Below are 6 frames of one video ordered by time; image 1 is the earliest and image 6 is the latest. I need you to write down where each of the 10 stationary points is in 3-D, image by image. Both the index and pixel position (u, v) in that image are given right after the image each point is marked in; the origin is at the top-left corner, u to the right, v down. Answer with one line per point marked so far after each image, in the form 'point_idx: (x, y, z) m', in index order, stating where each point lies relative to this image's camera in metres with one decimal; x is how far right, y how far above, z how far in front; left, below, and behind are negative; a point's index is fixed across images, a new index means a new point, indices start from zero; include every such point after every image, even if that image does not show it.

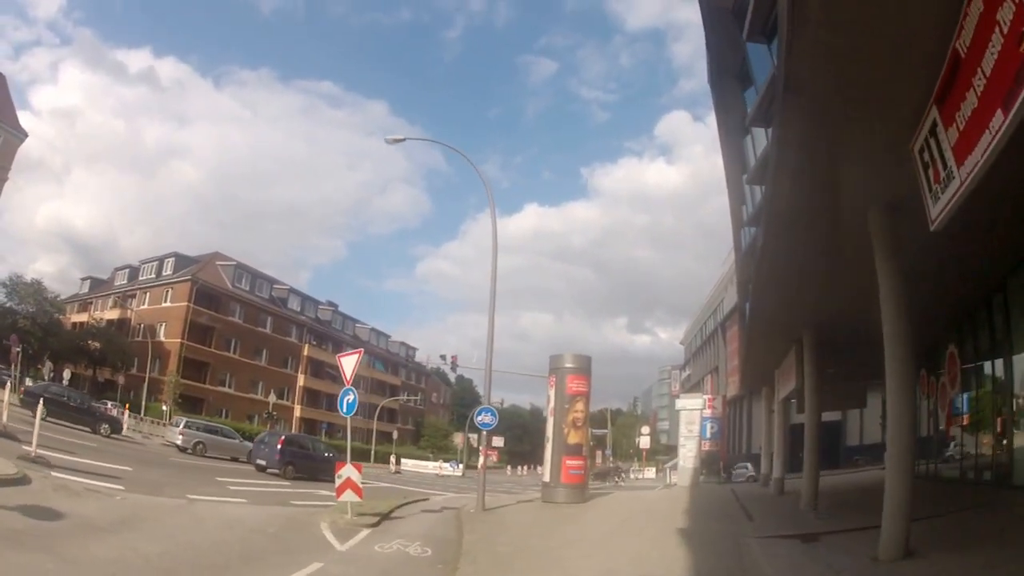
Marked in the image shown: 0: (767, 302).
0: (+5.5, -0.3, +17.3) m
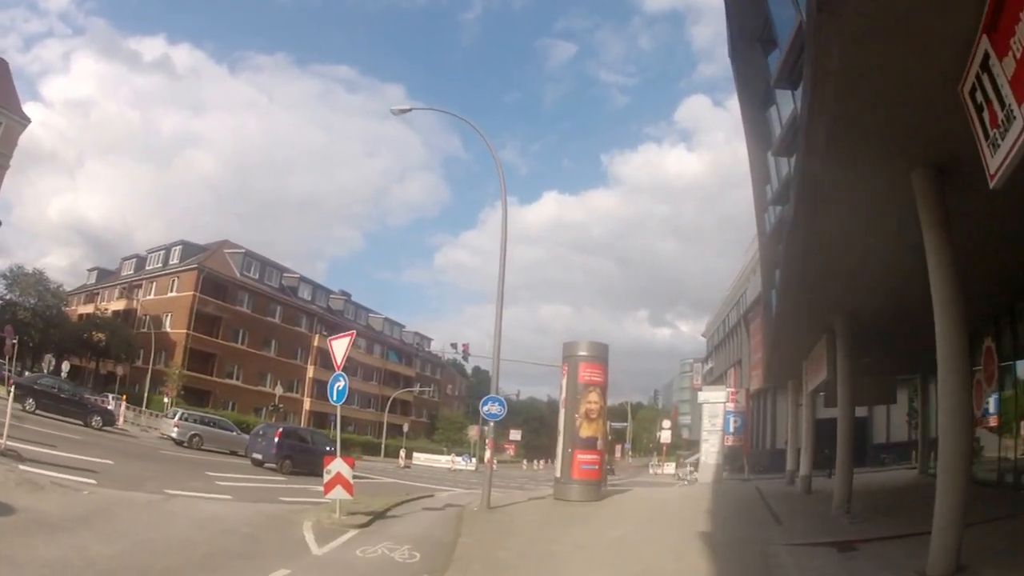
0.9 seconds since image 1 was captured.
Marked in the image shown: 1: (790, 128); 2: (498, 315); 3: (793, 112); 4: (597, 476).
0: (+5.6, 0.0, +16.0) m
1: (+5.5, +3.2, +16.1) m
2: (-0.4, -0.5, +17.7) m
3: (+5.5, +3.5, +15.9) m
4: (+1.8, -4.2, +18.1) m
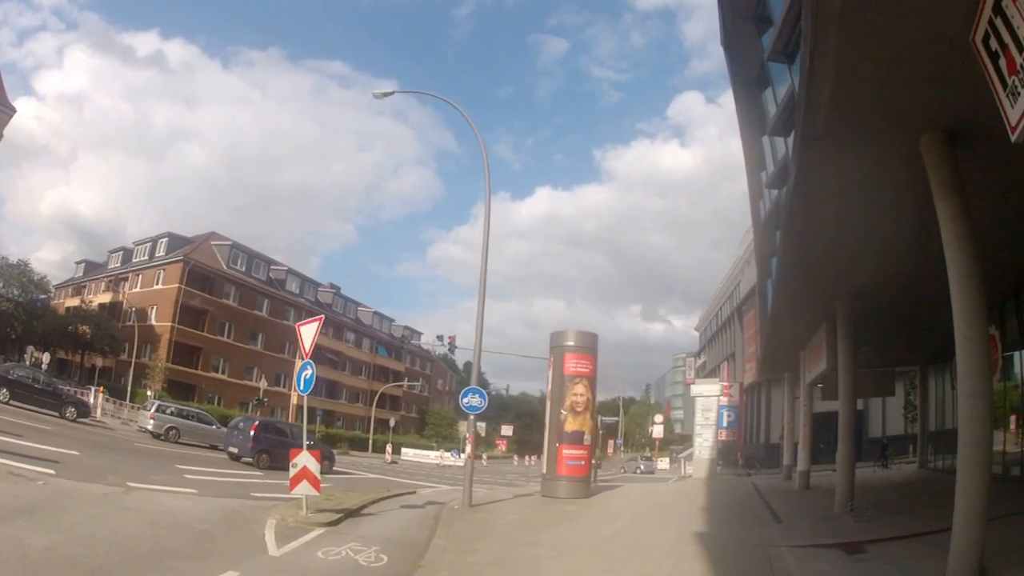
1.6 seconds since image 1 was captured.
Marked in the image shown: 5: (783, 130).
0: (+5.3, +0.3, +15.2) m
1: (+5.2, +3.5, +15.2) m
2: (-0.7, -0.2, +16.8) m
3: (+5.2, +3.8, +15.1) m
4: (+1.5, -3.9, +17.3) m
5: (+5.5, +3.2, +16.3) m
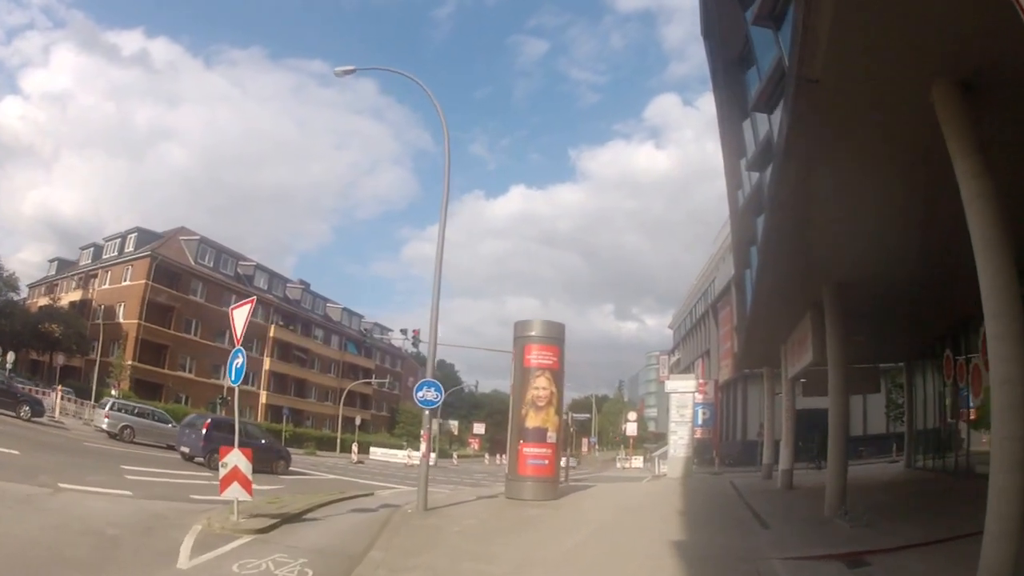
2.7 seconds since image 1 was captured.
0: (+4.7, +0.6, +14.1) m
1: (+4.5, +3.8, +14.1) m
2: (-1.5, +0.1, +15.5) m
3: (+4.5, +4.0, +13.9) m
4: (+0.8, -3.7, +16.0) m
5: (+4.8, +3.4, +15.2) m
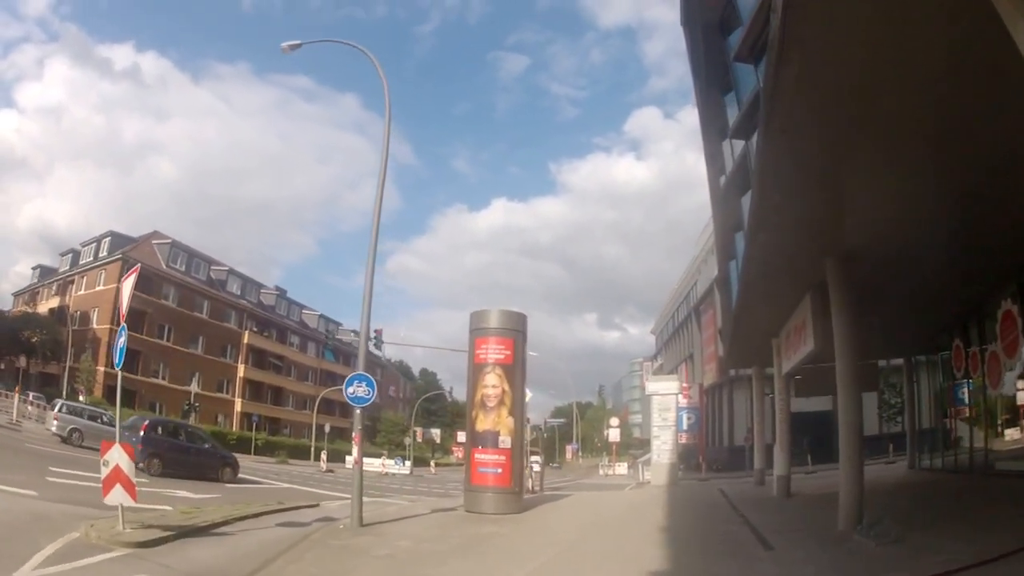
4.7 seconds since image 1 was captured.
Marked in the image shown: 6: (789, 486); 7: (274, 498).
0: (+4.0, +0.9, +12.1) m
1: (+3.8, +4.1, +12.2) m
2: (-2.2, +0.4, +13.4) m
3: (+3.8, +4.4, +12.0) m
4: (+0.1, -3.3, +14.0) m
5: (+4.1, +3.8, +13.3) m
6: (+6.4, -4.6, +18.7) m
7: (-5.0, -4.4, +16.6) m
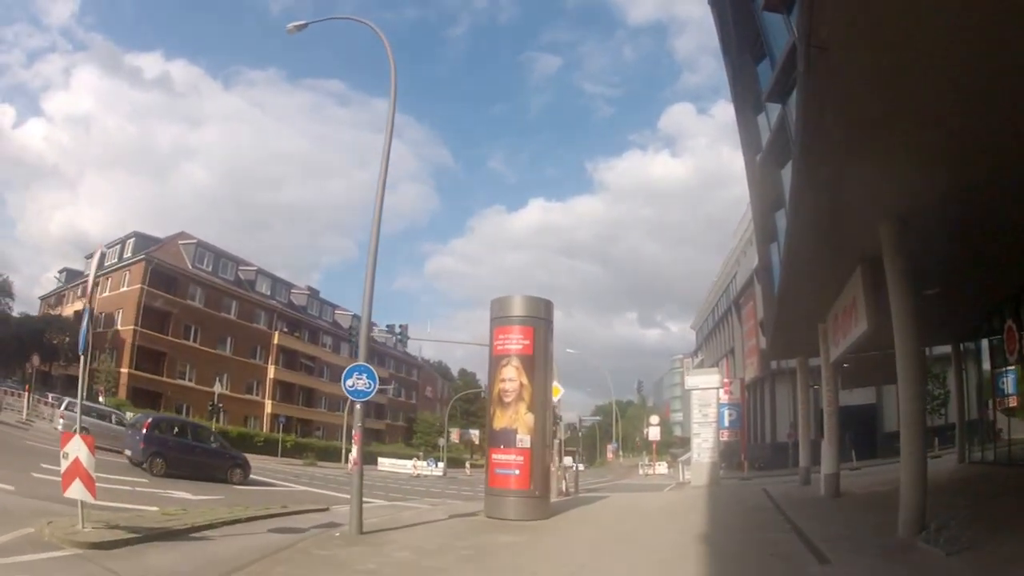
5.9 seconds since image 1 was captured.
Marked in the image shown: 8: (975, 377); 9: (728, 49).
0: (+4.2, +1.2, +10.8) m
1: (+4.0, +4.4, +10.9) m
2: (-1.9, +0.6, +12.4) m
3: (+4.0, +4.7, +10.7) m
4: (+0.5, -3.1, +12.8) m
5: (+4.3, +4.1, +11.9) m
6: (+7.0, -4.2, +17.3) m
7: (-4.5, -4.3, +15.8) m
8: (+11.6, -2.2, +19.8) m
9: (+5.6, +5.7, +19.5) m
